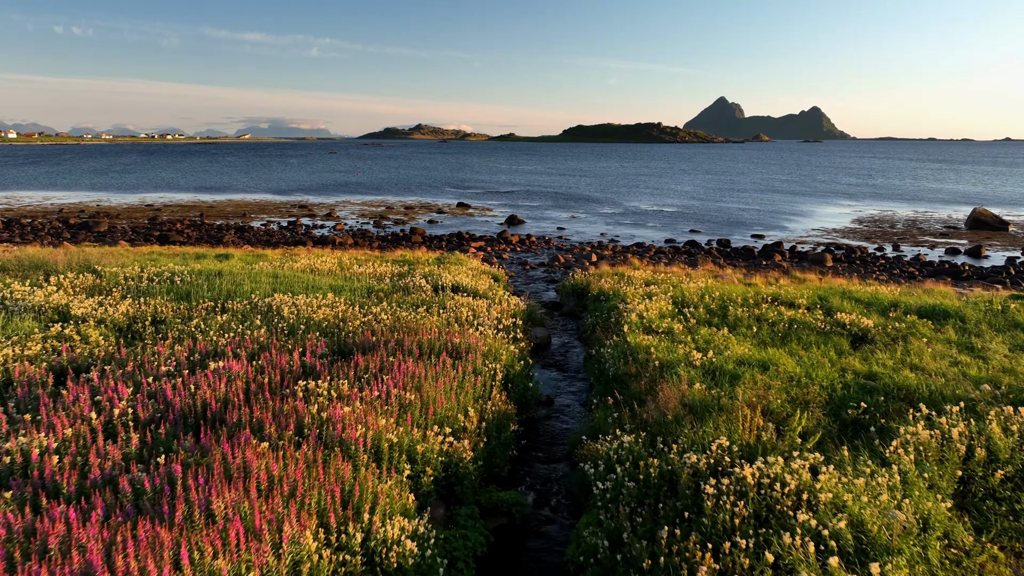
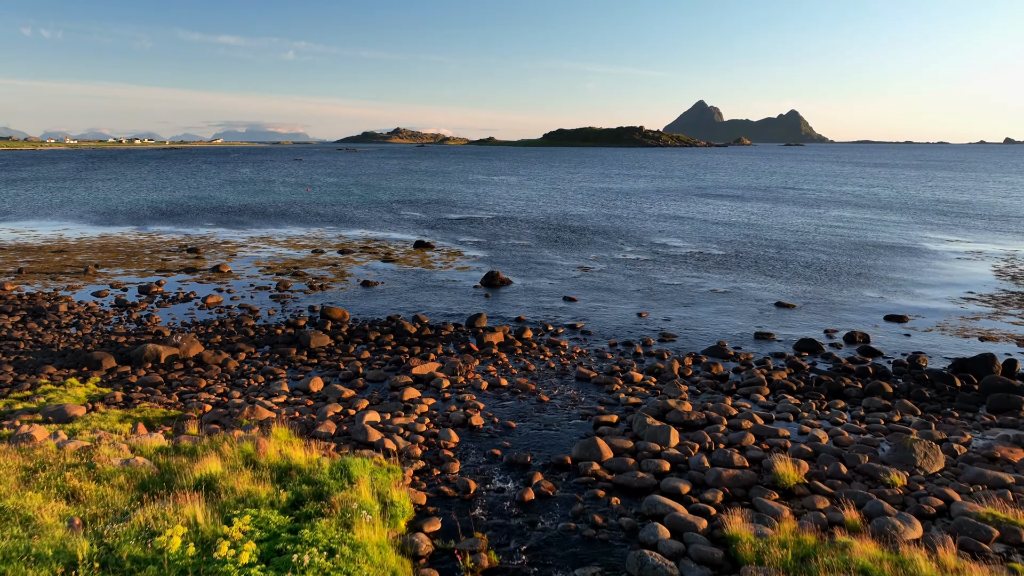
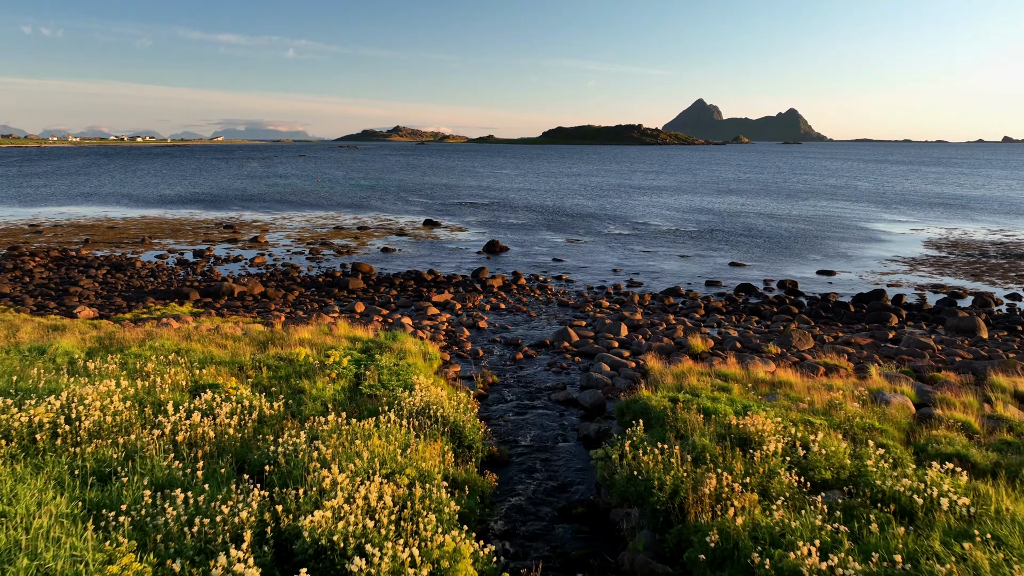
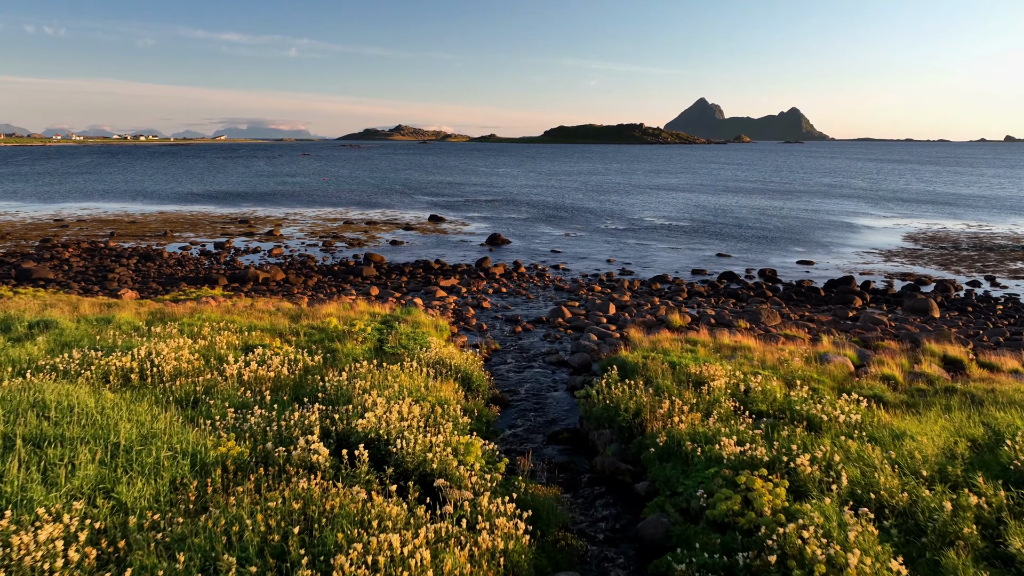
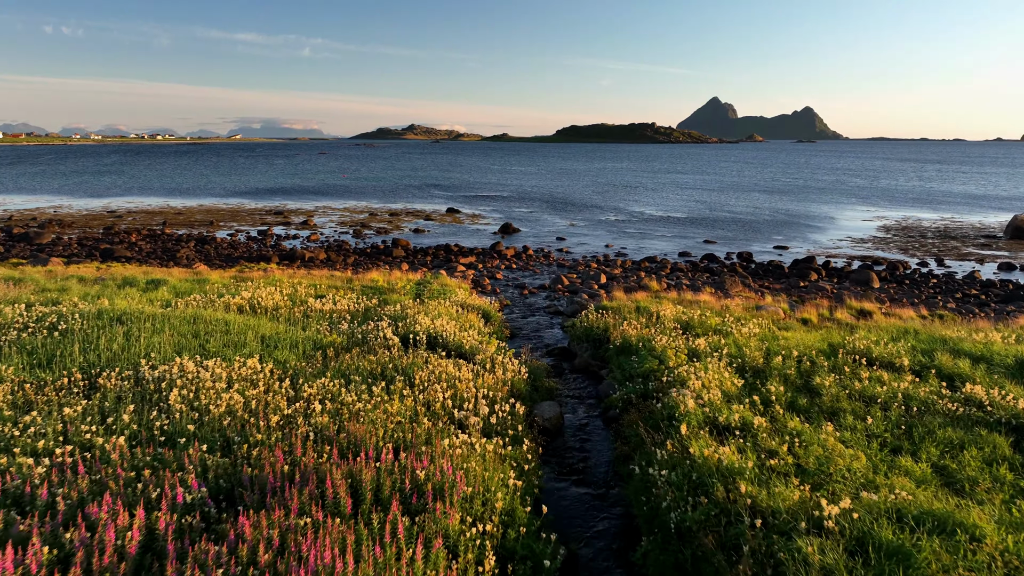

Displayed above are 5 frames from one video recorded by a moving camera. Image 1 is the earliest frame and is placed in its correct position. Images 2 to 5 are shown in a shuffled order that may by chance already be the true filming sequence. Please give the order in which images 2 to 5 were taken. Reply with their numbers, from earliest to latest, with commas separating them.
5, 4, 3, 2
